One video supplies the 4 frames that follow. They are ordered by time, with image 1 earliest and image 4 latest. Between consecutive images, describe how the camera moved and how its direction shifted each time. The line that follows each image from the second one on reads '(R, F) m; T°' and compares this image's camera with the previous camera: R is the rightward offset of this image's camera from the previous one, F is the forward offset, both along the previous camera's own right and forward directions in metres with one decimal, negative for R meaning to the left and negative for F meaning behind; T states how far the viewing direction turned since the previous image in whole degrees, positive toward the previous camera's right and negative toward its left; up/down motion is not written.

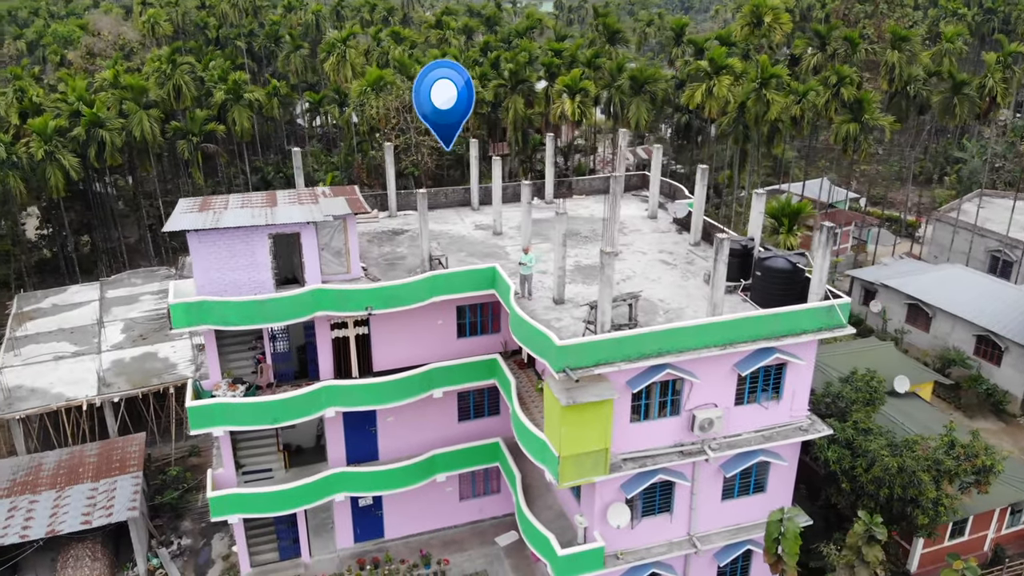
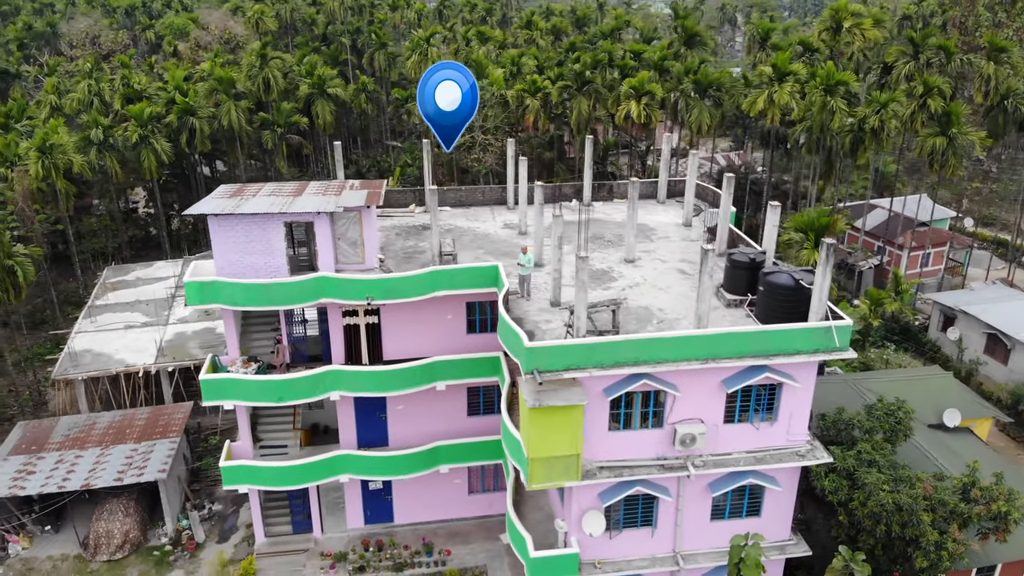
(+3.3, +0.1) m; -9°
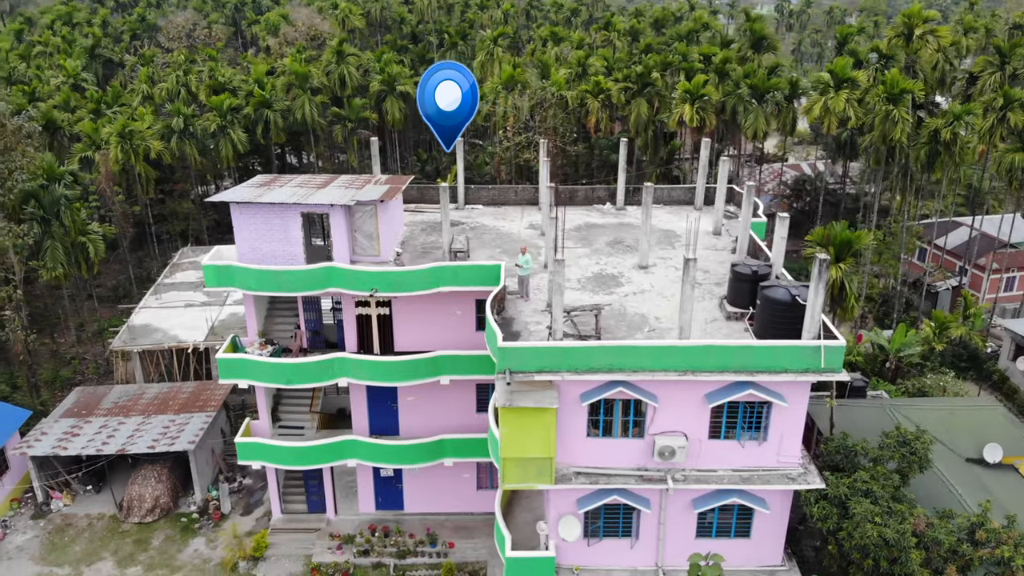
(+2.9, +0.1) m; -8°
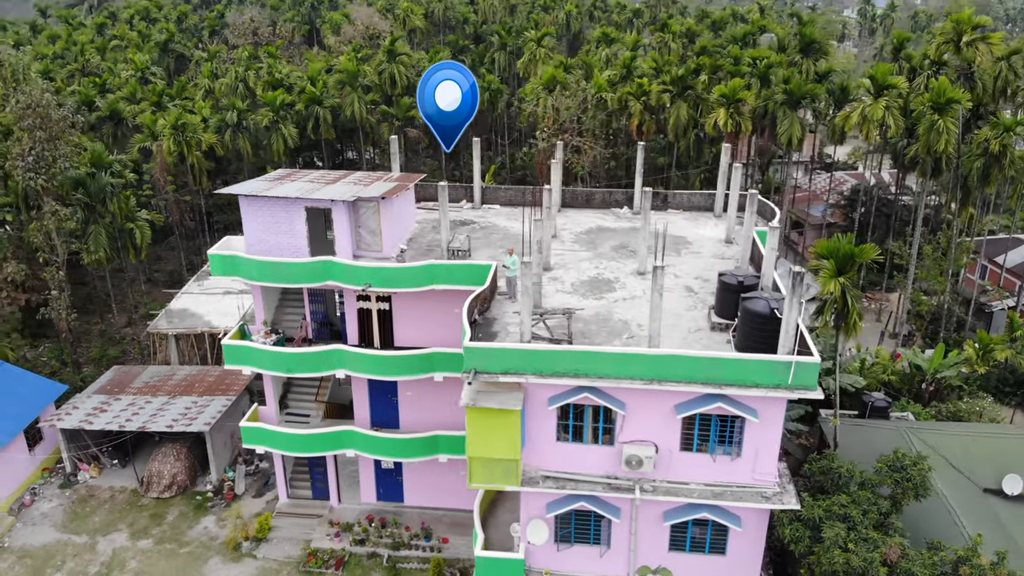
(+2.5, +0.1) m; -6°
